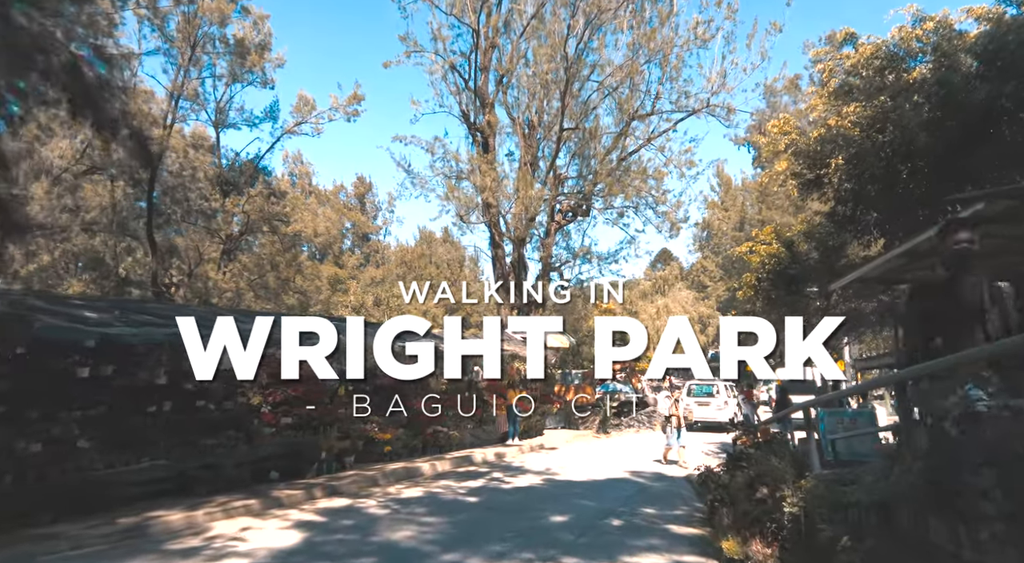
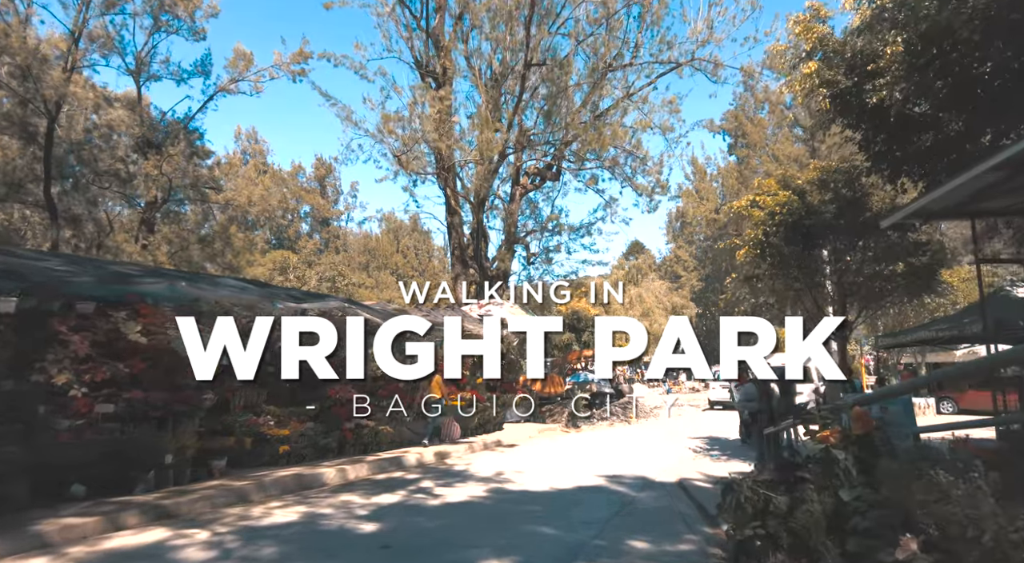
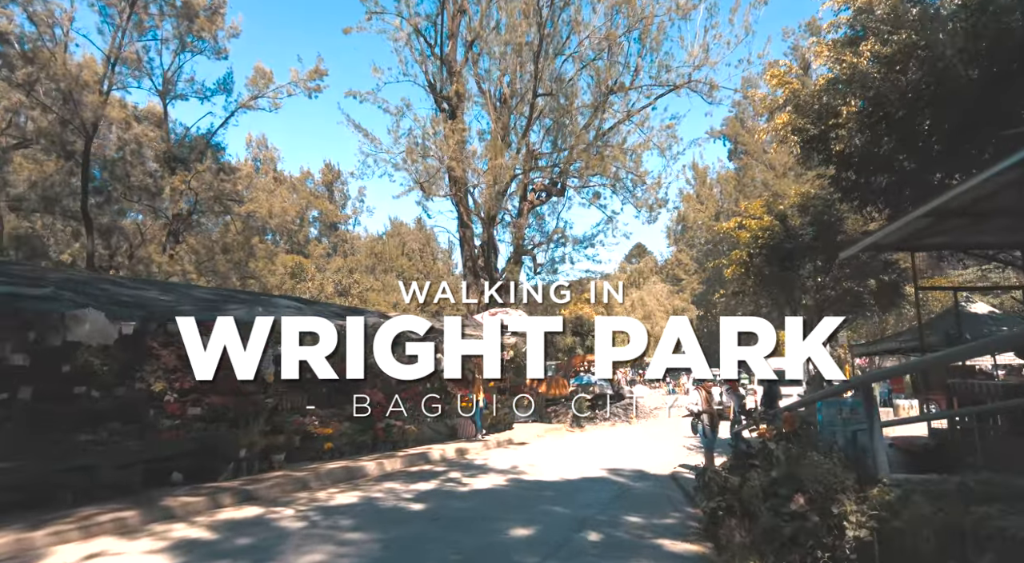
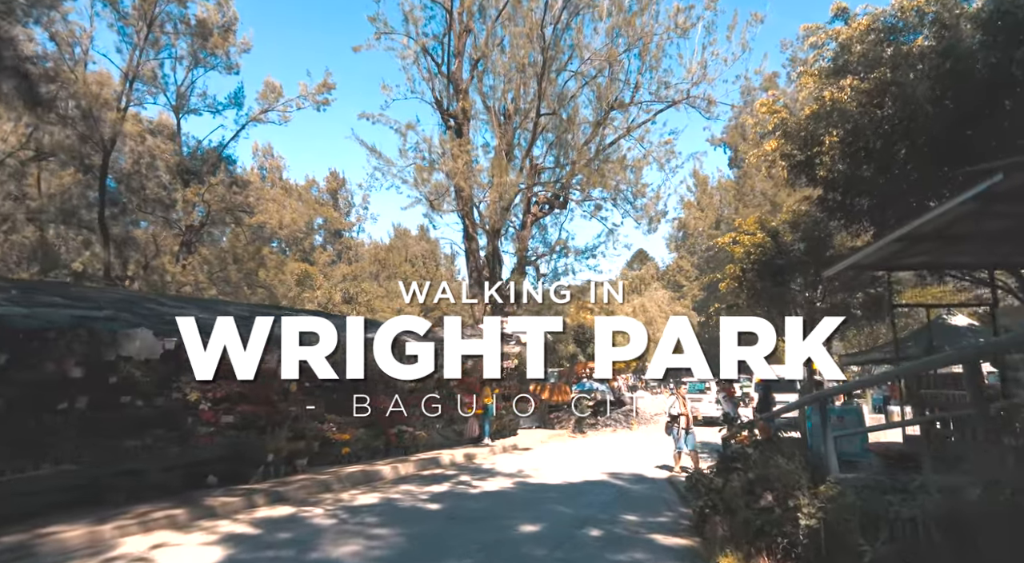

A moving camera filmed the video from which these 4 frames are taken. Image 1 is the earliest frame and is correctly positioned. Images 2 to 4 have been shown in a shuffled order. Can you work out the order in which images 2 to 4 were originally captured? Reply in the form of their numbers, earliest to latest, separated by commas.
4, 3, 2
